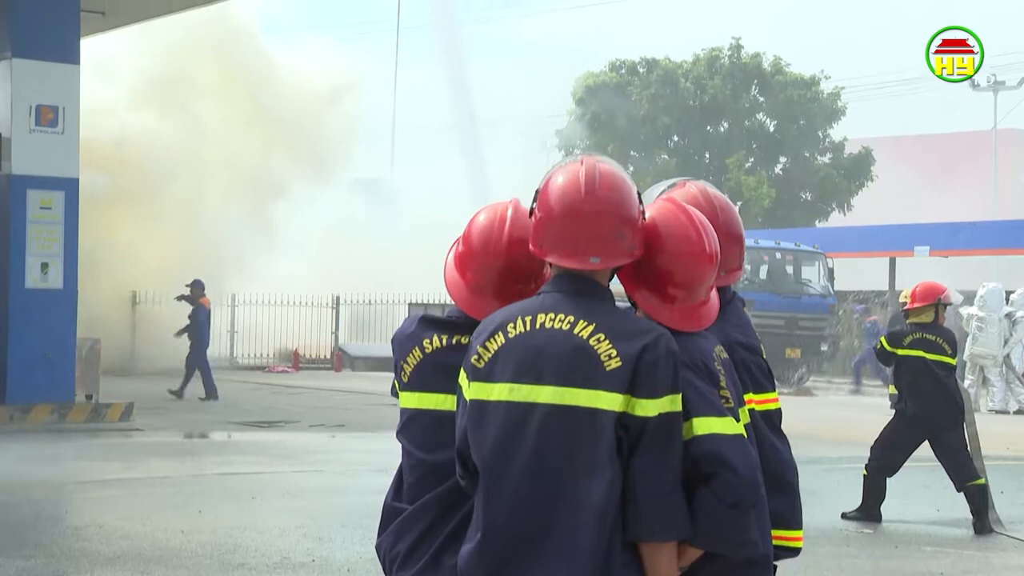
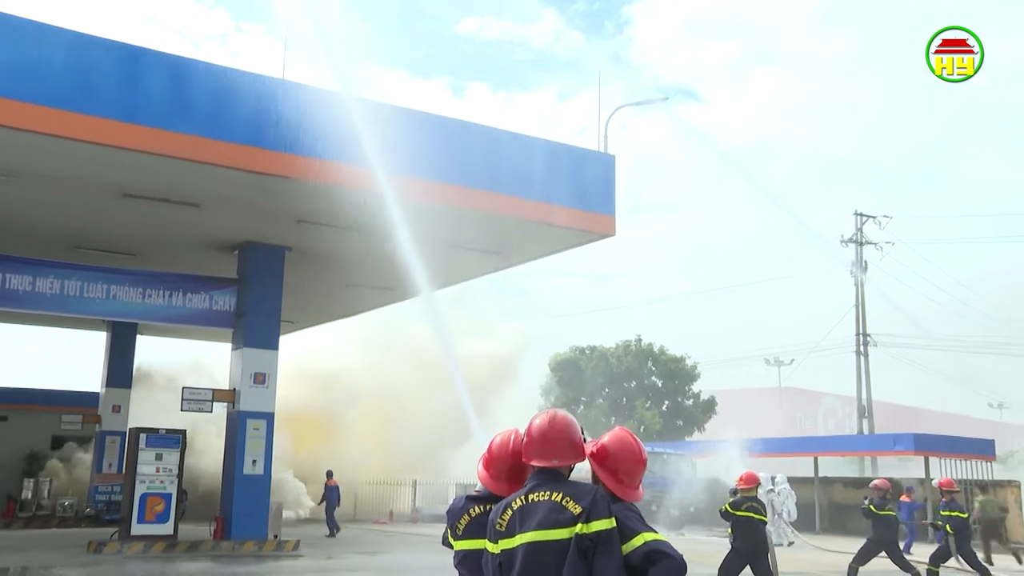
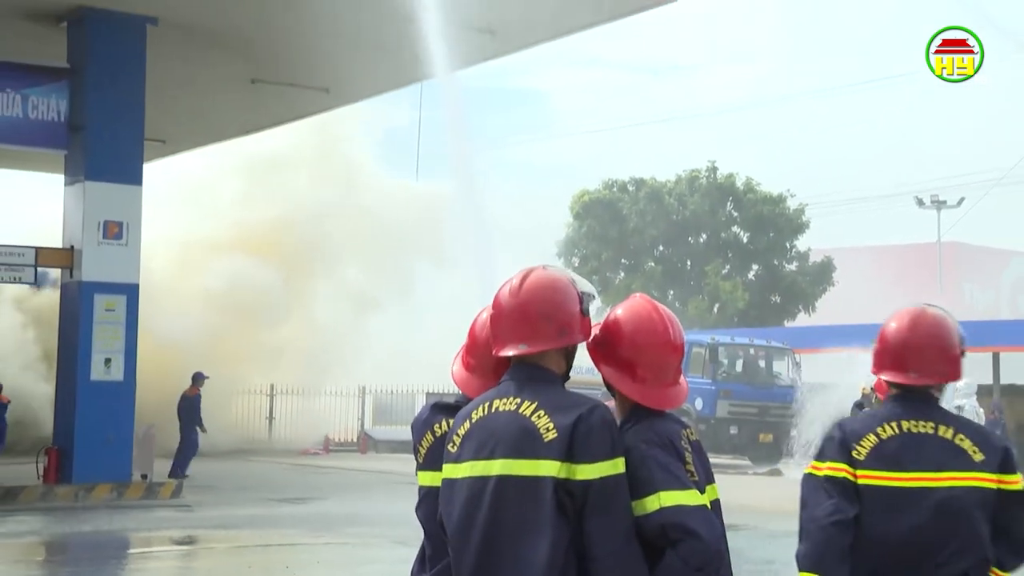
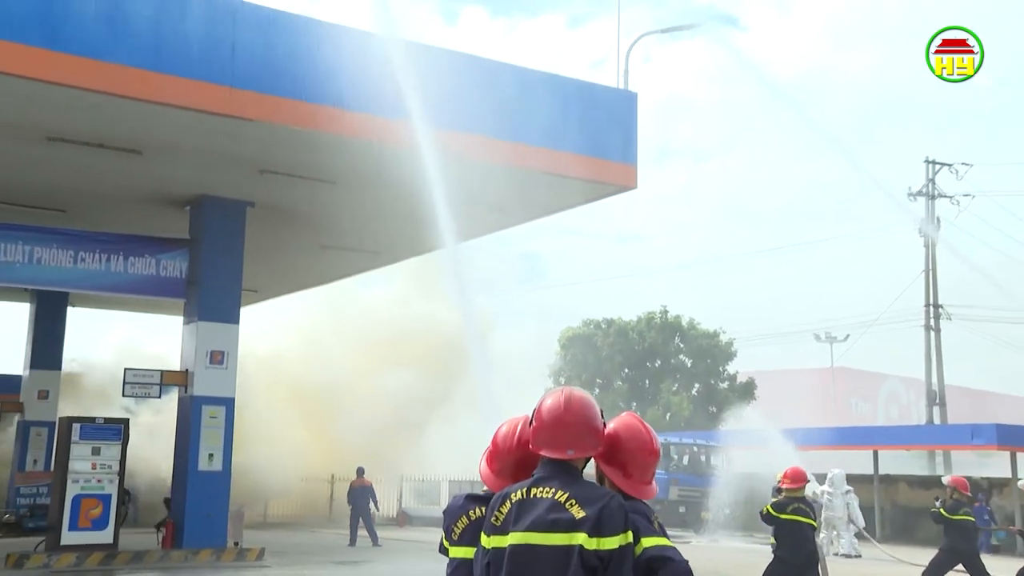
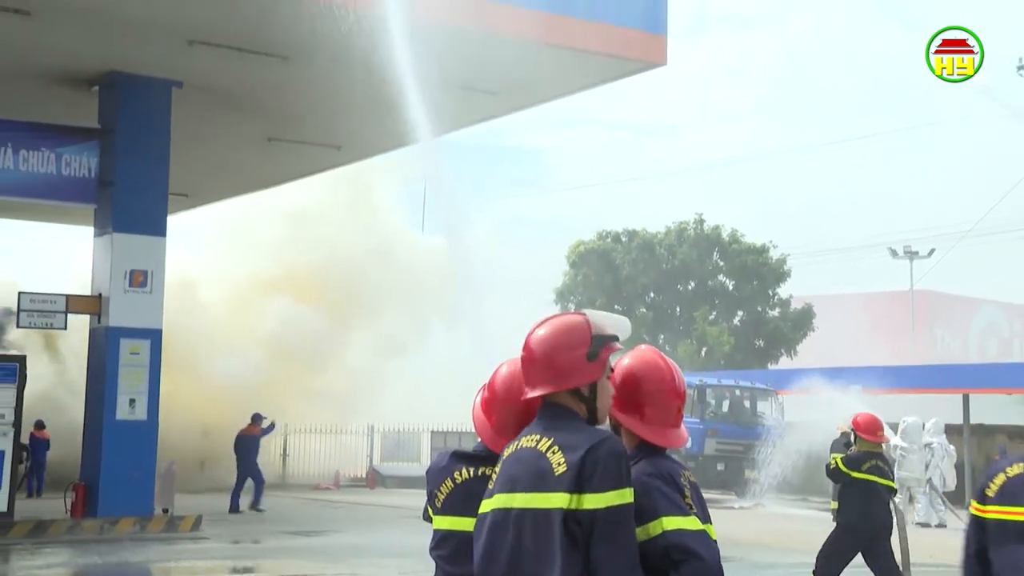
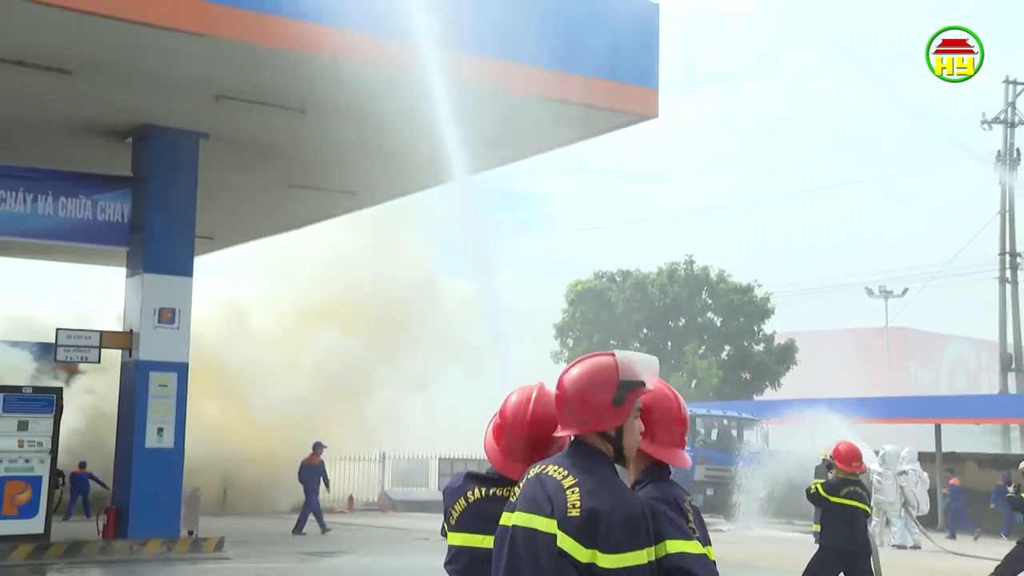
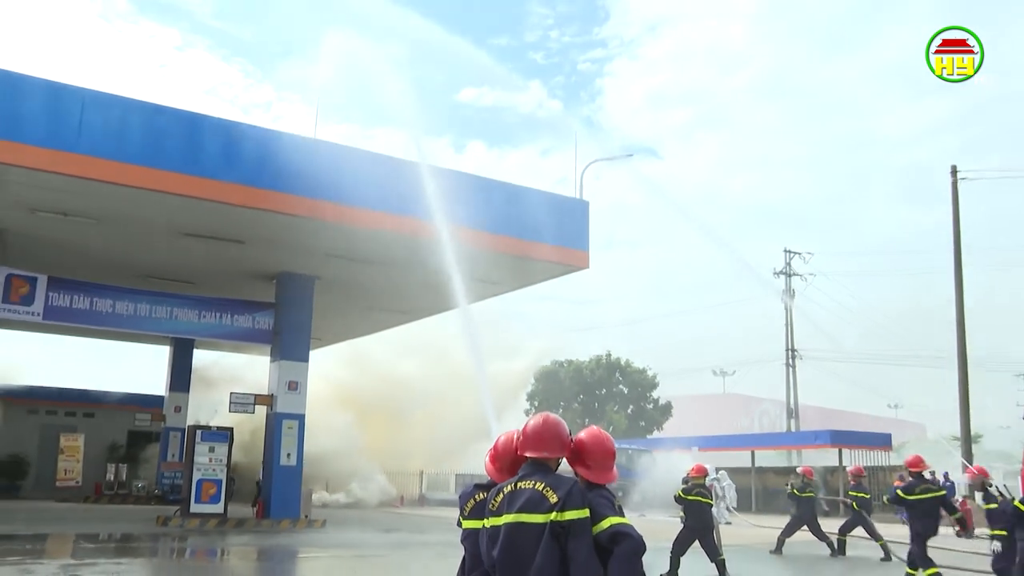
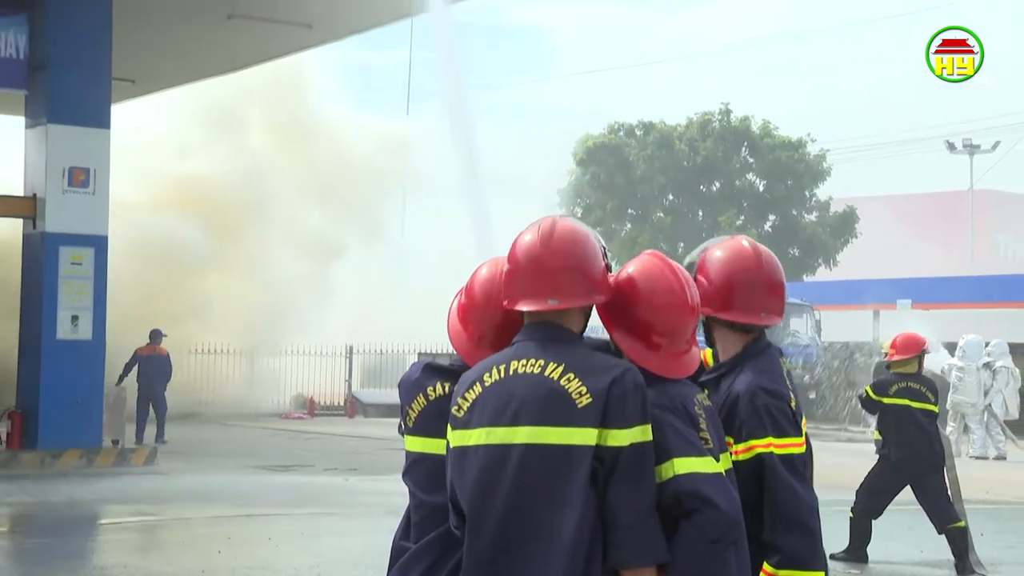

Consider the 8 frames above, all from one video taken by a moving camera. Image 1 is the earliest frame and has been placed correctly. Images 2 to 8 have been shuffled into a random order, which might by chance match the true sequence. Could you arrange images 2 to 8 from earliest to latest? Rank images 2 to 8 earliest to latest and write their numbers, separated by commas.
8, 3, 5, 6, 4, 2, 7
